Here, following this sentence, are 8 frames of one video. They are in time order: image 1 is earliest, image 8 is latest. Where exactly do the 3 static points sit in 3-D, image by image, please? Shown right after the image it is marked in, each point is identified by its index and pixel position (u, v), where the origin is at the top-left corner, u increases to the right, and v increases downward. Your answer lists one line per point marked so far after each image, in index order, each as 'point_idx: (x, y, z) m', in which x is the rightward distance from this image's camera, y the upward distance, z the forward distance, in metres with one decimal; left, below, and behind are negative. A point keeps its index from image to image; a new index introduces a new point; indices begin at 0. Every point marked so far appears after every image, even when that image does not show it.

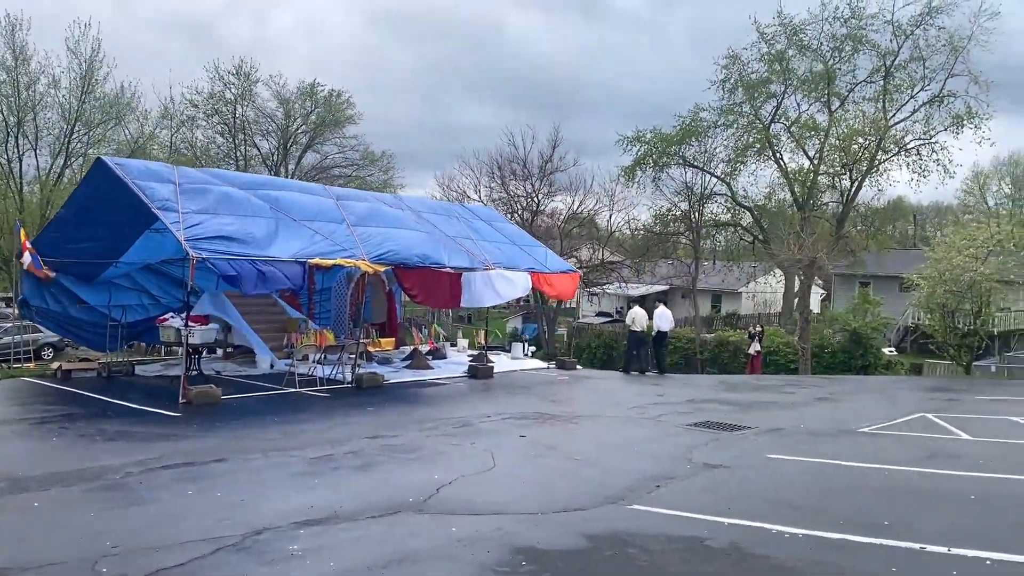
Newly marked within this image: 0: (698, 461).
0: (+1.6, -1.5, +7.6) m
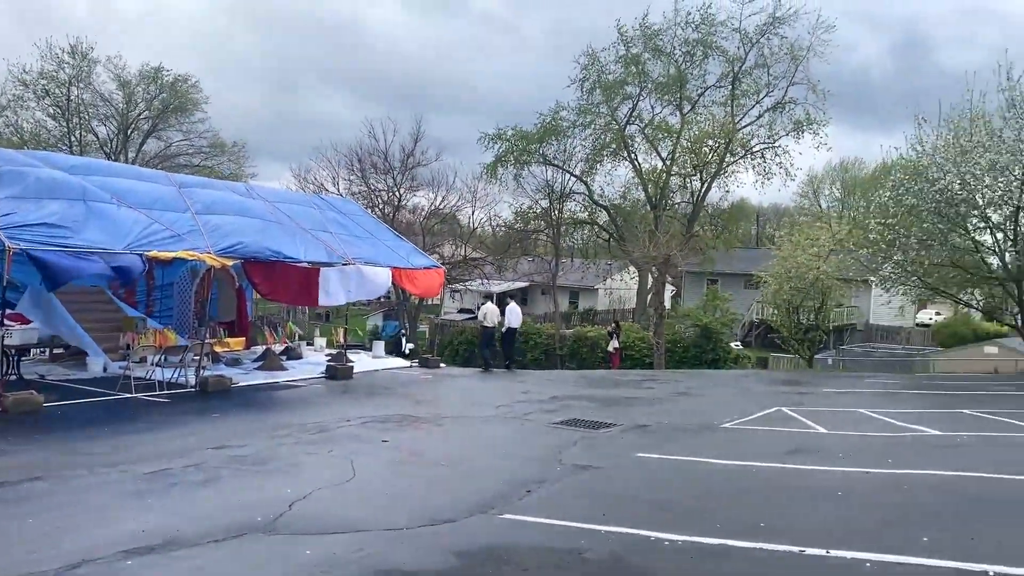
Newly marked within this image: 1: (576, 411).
0: (+0.5, -1.5, +7.3) m
1: (+0.8, -1.5, +10.7) m
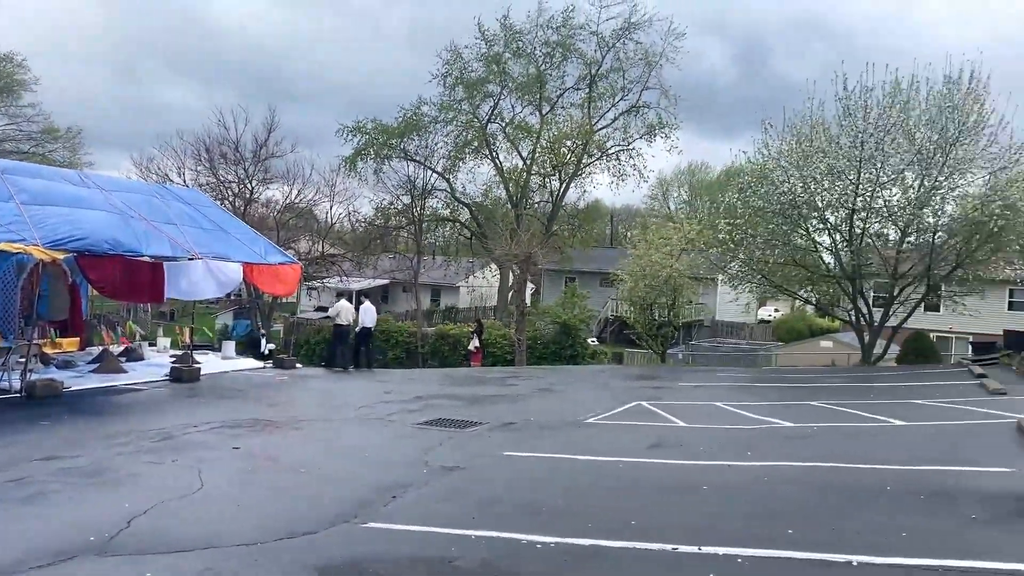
0: (-0.6, -1.4, +7.0) m
1: (-0.9, -1.5, +10.4) m
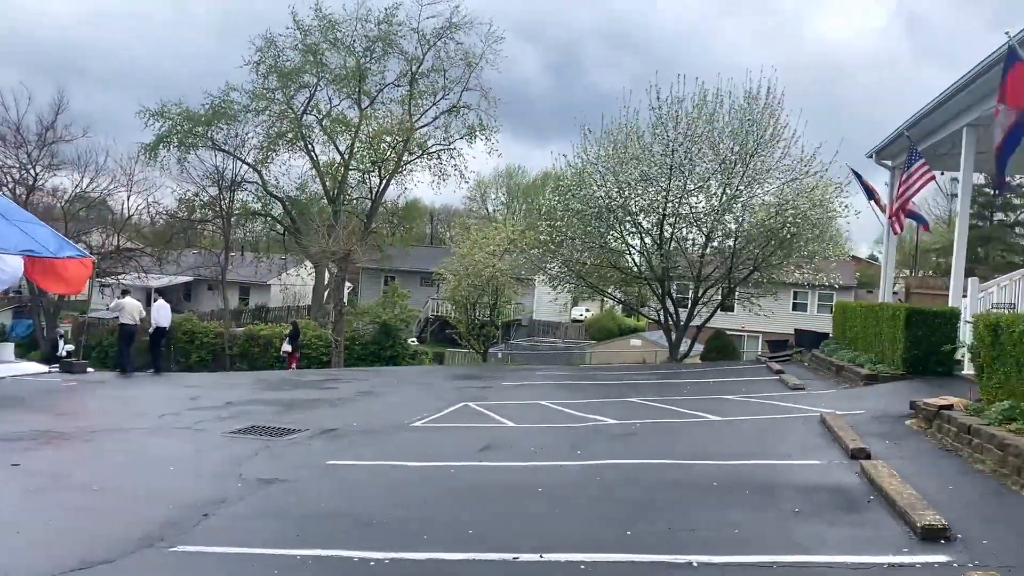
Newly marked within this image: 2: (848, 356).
0: (-2.0, -1.4, +6.5) m
1: (-2.9, -1.4, +9.7) m
2: (+5.0, -1.0, +13.0) m
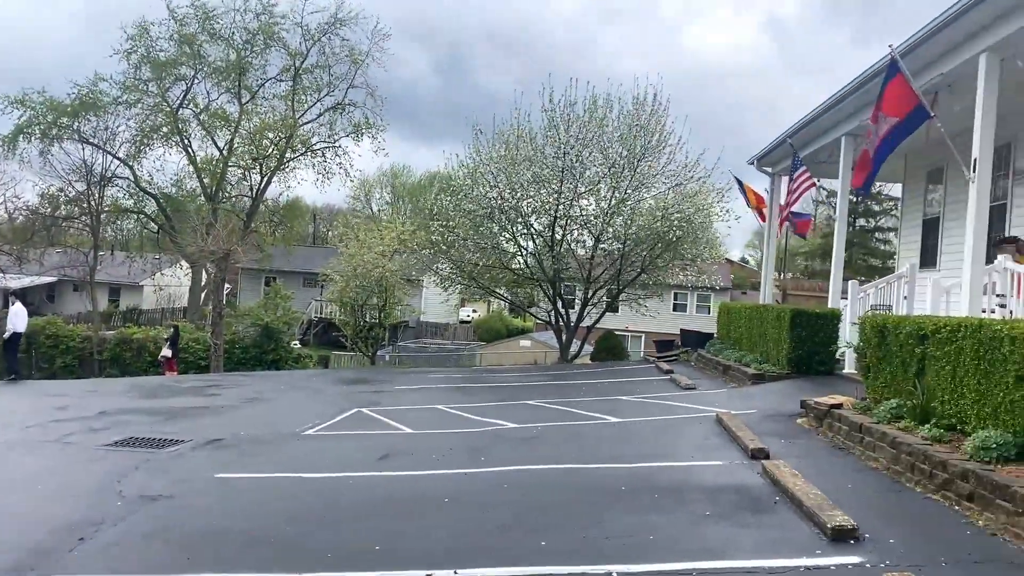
0: (-2.6, -1.4, +6.0) m
1: (-4.0, -1.5, +9.1) m
2: (+3.4, -1.0, +13.4) m
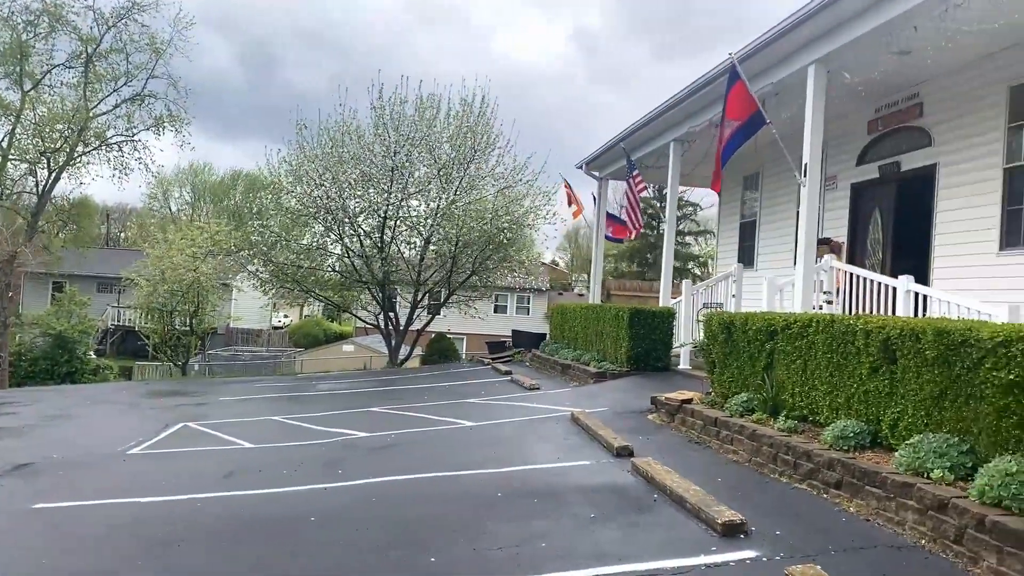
0: (-3.4, -1.5, +5.1) m
1: (-5.4, -1.5, +7.8) m
2: (+0.9, -1.1, +13.6) m
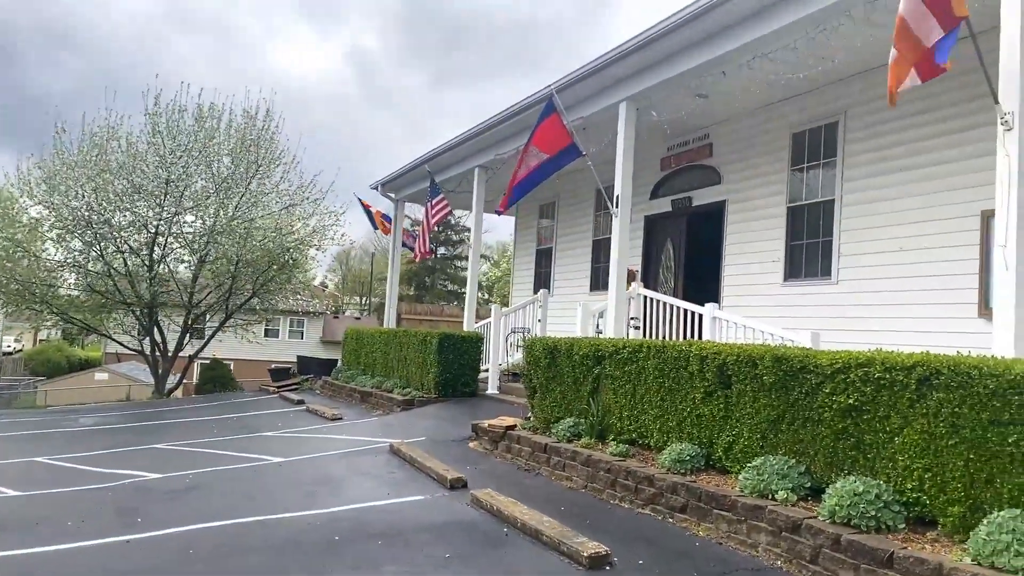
0: (-4.2, -1.6, +3.8) m
1: (-6.8, -1.7, +5.9) m
2: (-2.2, -1.4, +13.2) m
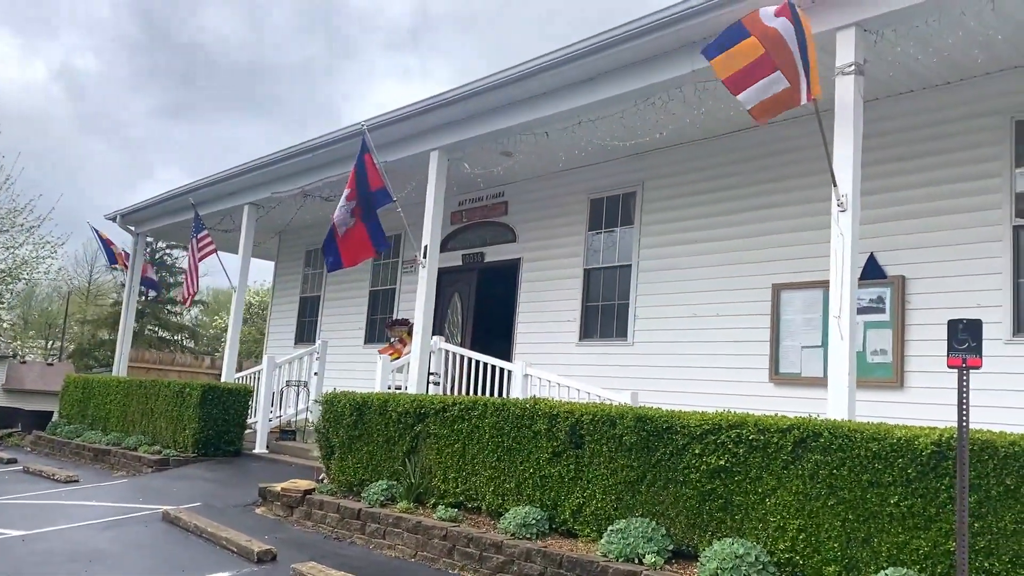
0: (-4.4, -1.5, +2.0) m
1: (-7.6, -1.6, +3.2) m
2: (-5.4, -2.0, +11.5) m
